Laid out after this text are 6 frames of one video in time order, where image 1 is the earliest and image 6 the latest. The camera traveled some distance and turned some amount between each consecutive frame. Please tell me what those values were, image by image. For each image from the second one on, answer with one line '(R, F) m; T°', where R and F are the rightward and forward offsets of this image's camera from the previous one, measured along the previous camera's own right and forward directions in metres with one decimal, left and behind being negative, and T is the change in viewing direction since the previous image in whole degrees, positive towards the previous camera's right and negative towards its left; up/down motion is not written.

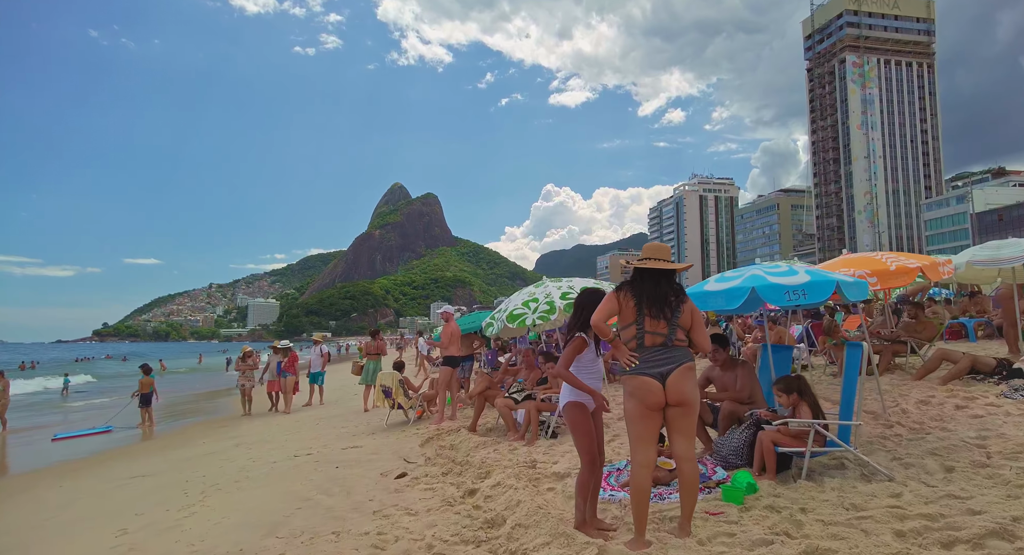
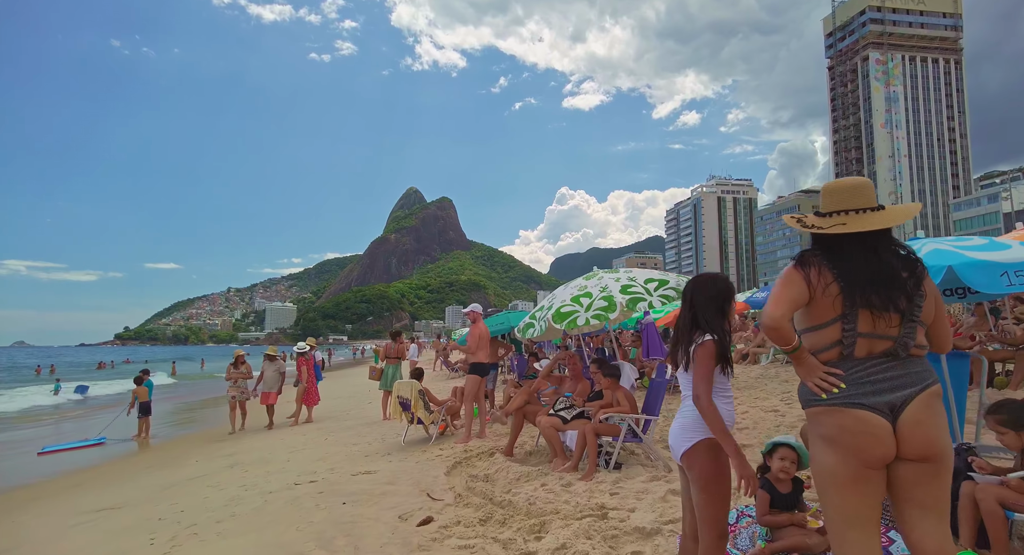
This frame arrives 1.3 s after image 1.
(-0.3, +1.2) m; -2°
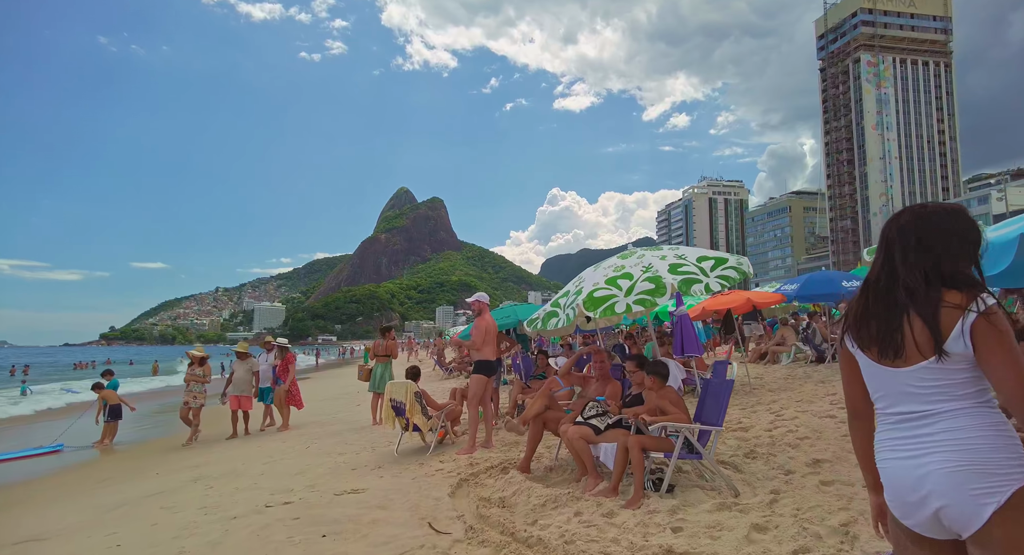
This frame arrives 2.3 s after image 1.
(-0.2, +1.0) m; +1°
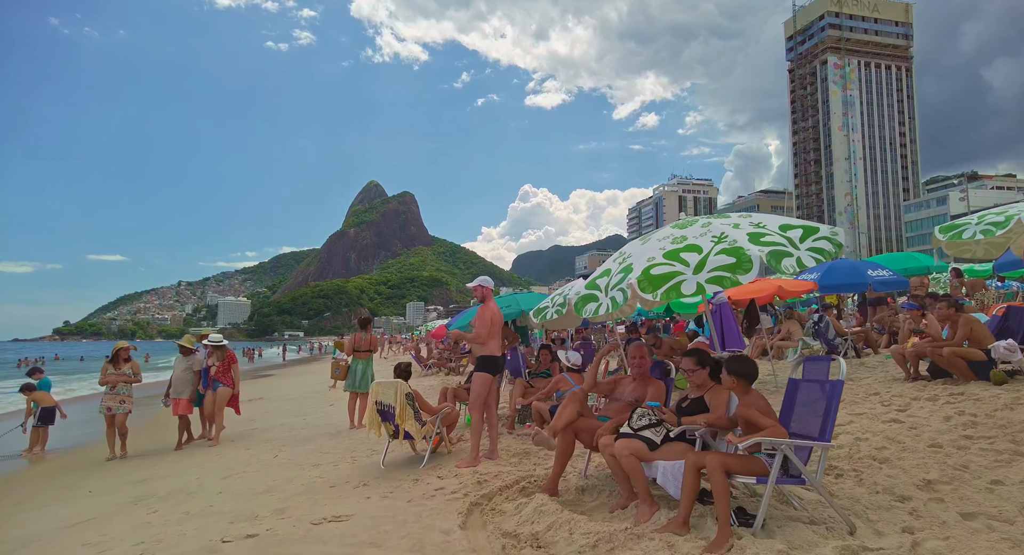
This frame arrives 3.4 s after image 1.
(-0.4, +0.9) m; +3°
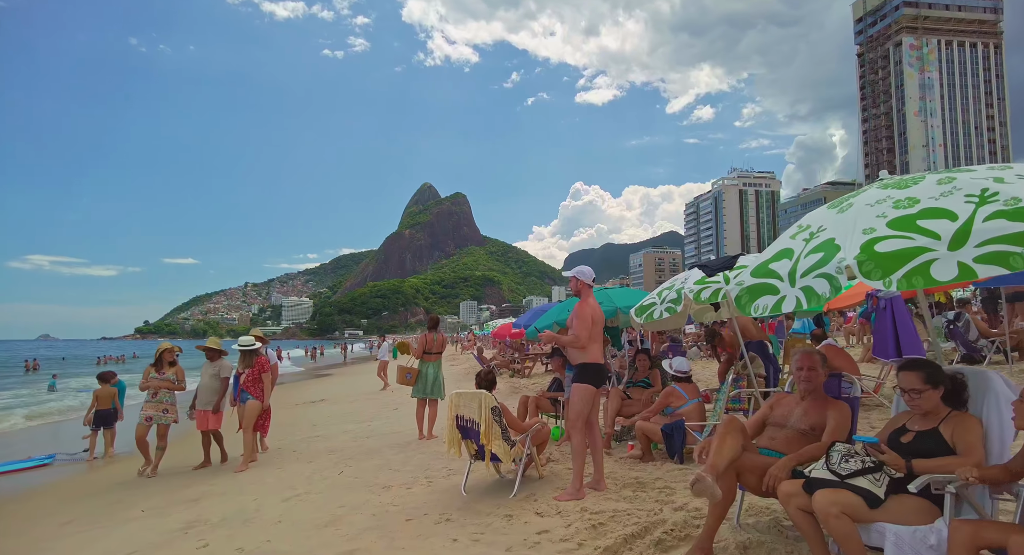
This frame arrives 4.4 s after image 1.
(-0.4, +0.9) m; -5°
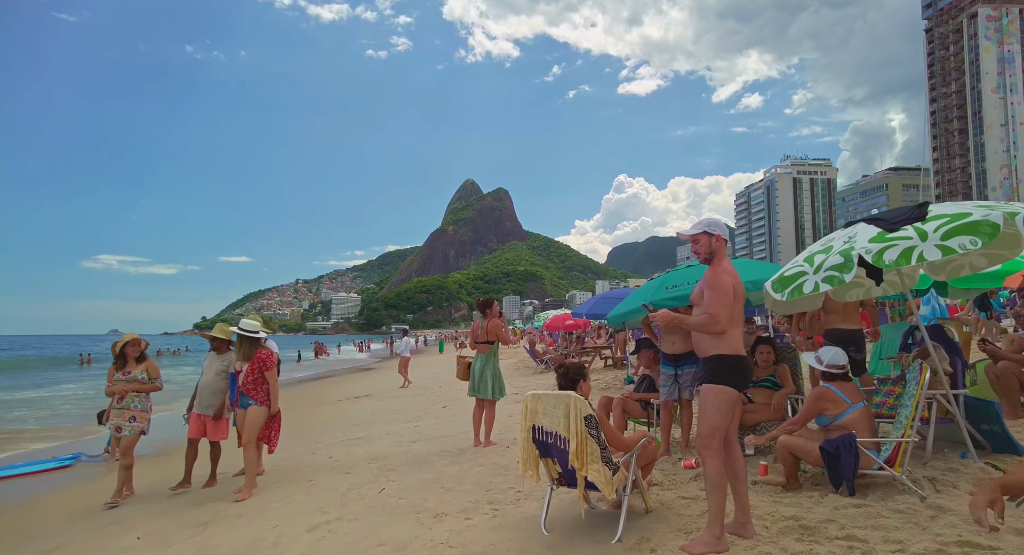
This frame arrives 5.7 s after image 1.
(-0.3, +1.3) m; -5°
